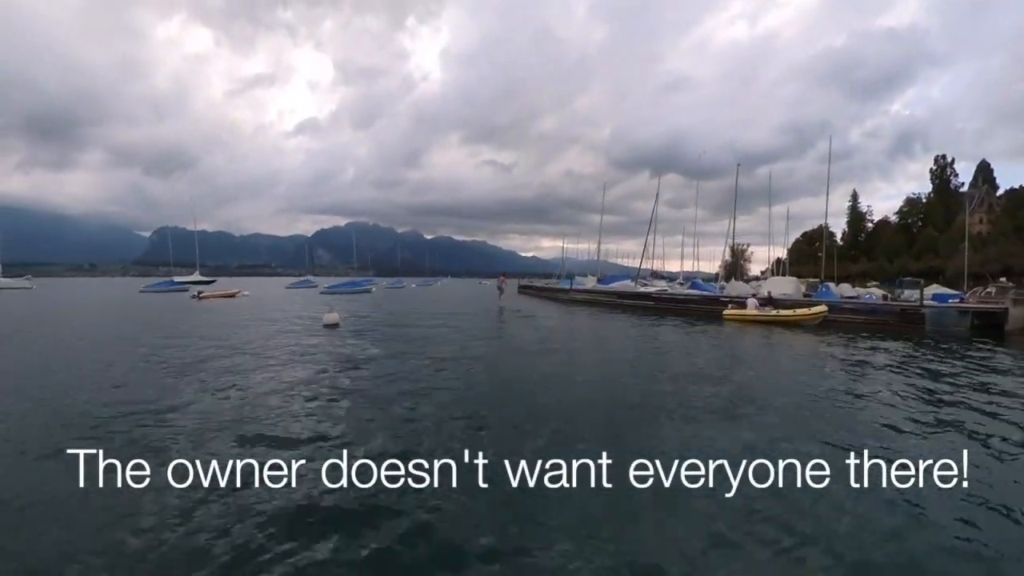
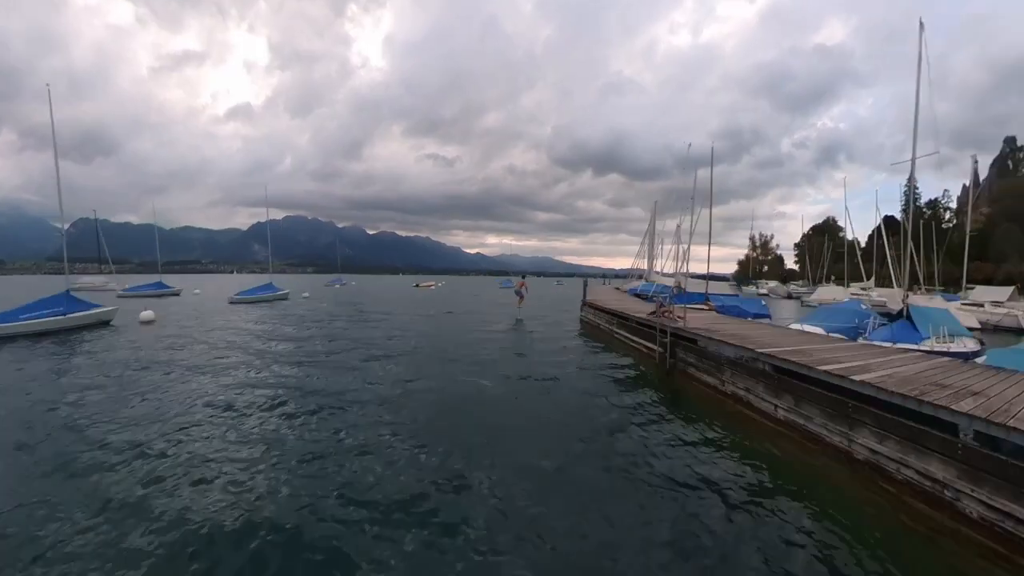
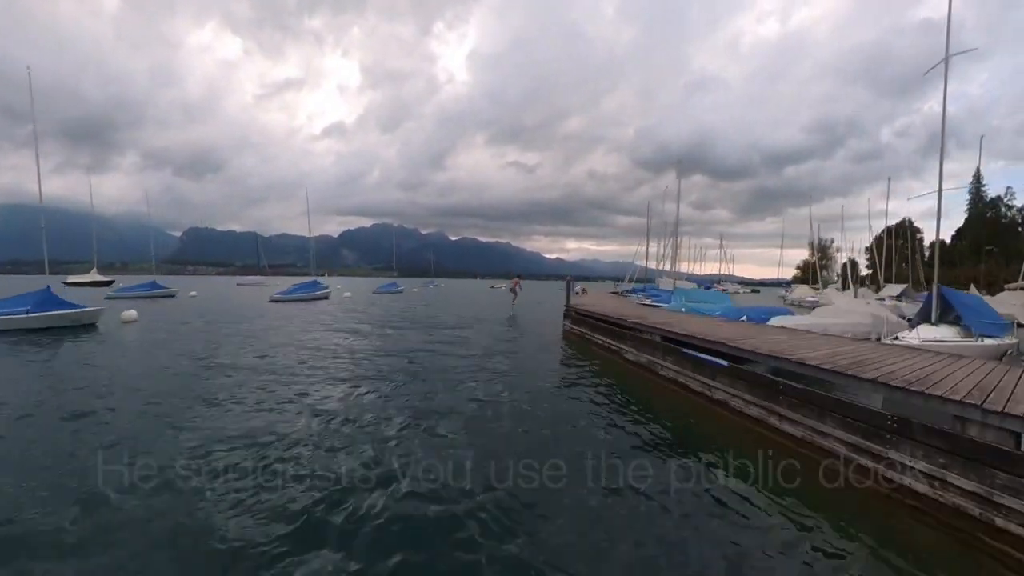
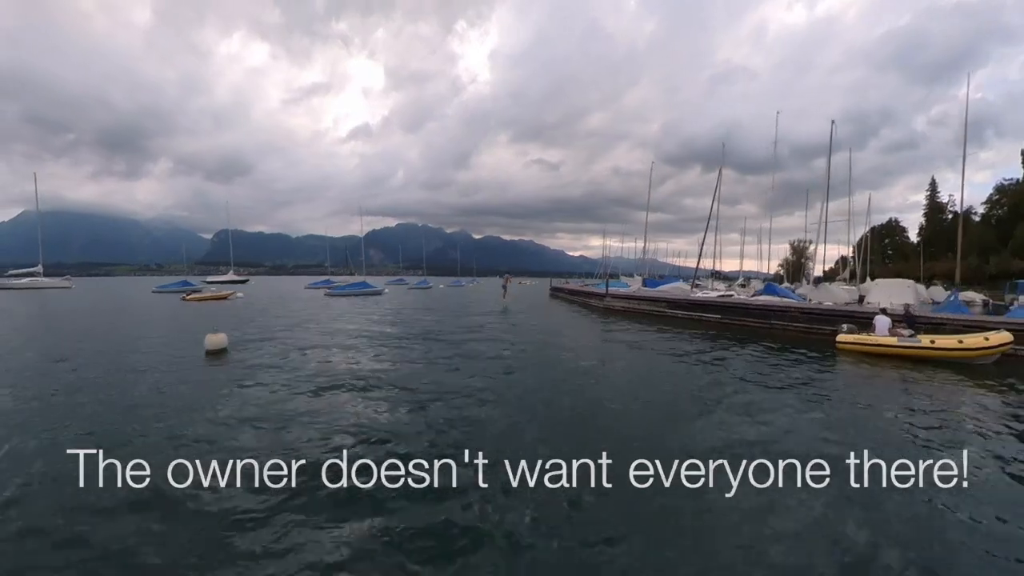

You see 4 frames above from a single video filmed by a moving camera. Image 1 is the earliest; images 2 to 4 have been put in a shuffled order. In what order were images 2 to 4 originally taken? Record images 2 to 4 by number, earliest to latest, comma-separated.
4, 3, 2
